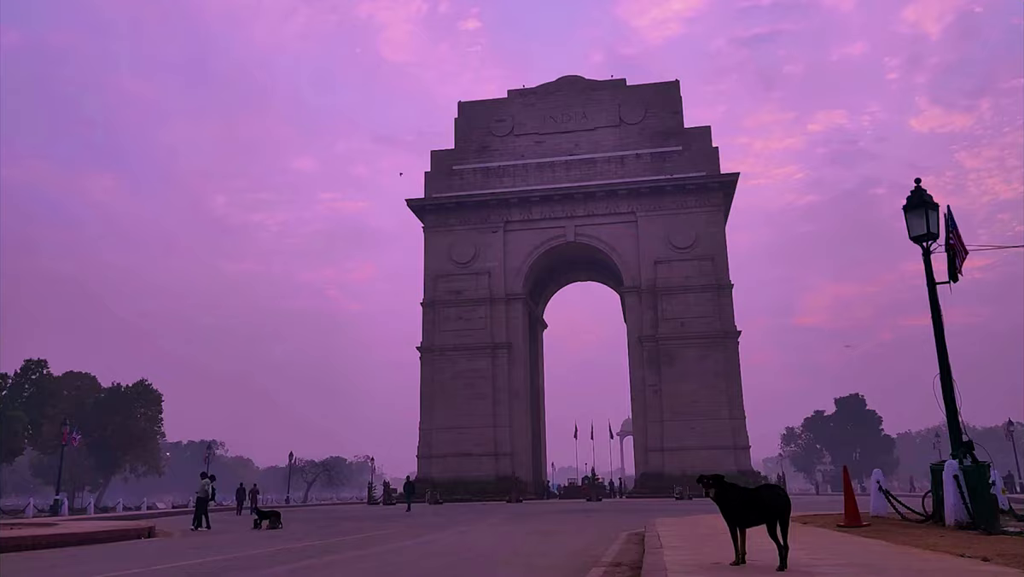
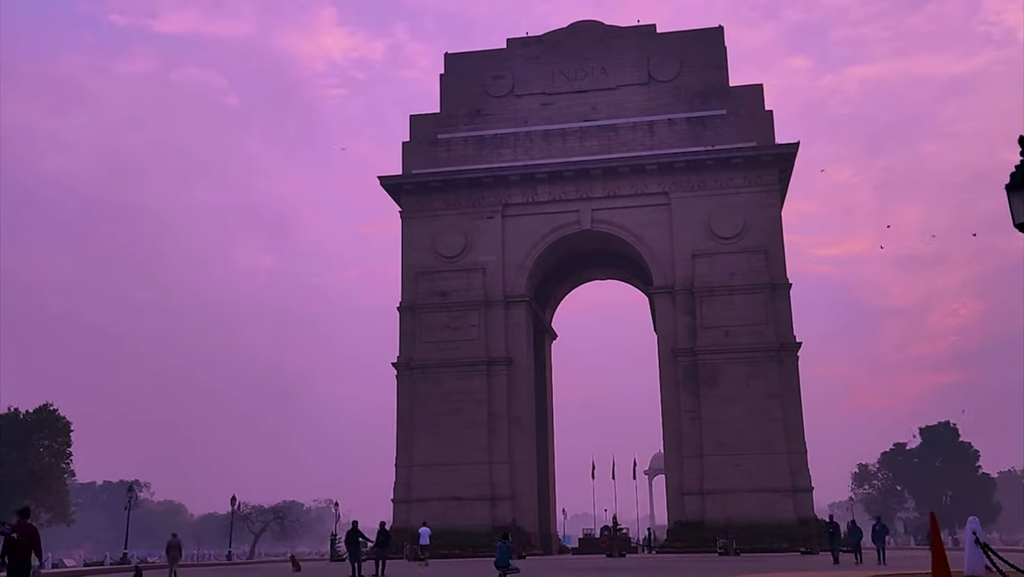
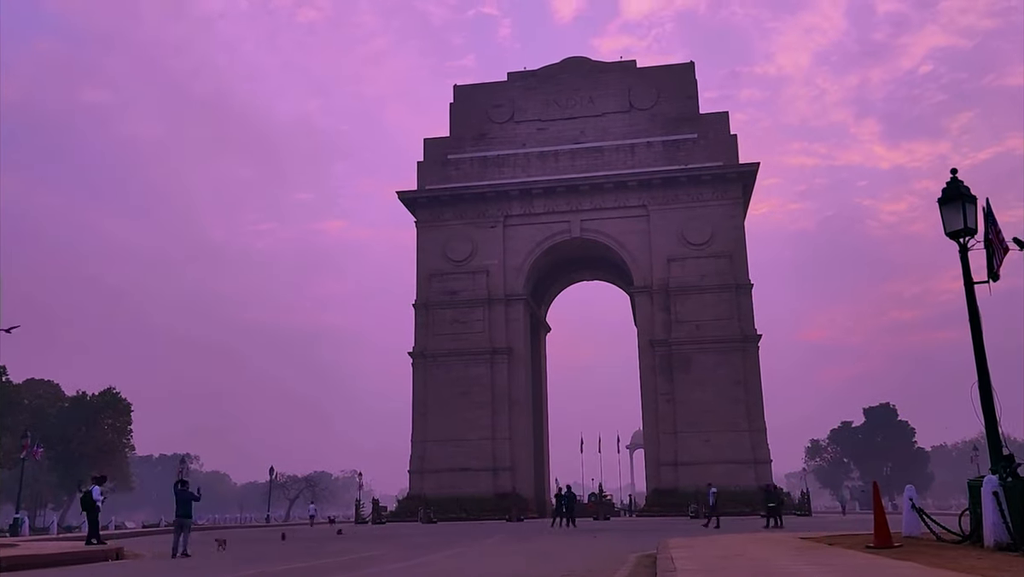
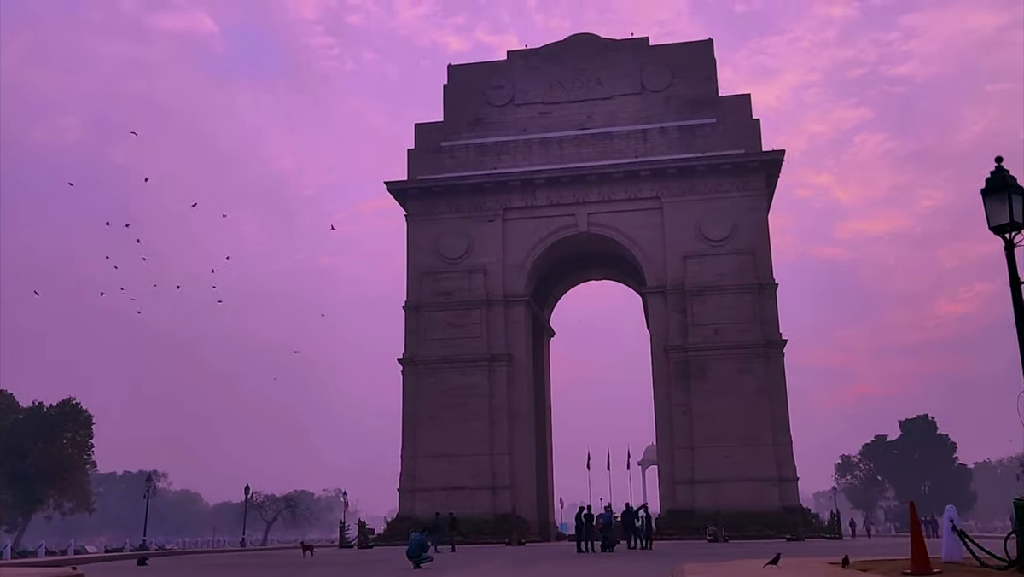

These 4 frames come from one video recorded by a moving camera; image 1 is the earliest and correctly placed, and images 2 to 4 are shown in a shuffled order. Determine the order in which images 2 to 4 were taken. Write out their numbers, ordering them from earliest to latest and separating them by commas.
3, 4, 2
